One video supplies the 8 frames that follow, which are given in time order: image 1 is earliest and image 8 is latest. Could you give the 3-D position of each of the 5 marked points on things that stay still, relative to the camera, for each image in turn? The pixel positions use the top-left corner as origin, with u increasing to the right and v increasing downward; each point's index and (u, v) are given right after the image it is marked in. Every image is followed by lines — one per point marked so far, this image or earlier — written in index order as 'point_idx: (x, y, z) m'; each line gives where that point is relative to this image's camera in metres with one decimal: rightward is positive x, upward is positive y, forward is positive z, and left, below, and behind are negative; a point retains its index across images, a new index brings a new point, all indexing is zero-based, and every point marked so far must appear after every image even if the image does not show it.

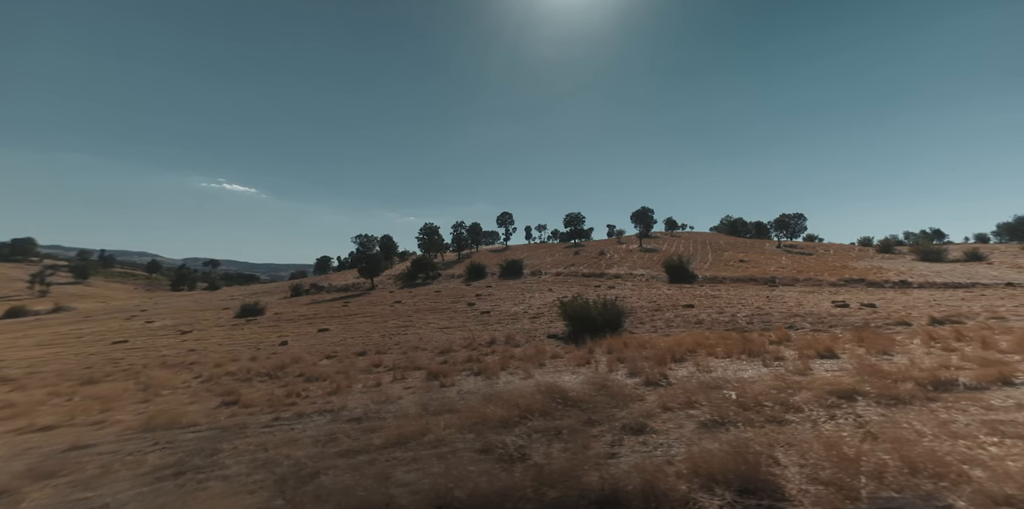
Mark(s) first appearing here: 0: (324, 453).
0: (-2.1, -2.2, +4.8) m
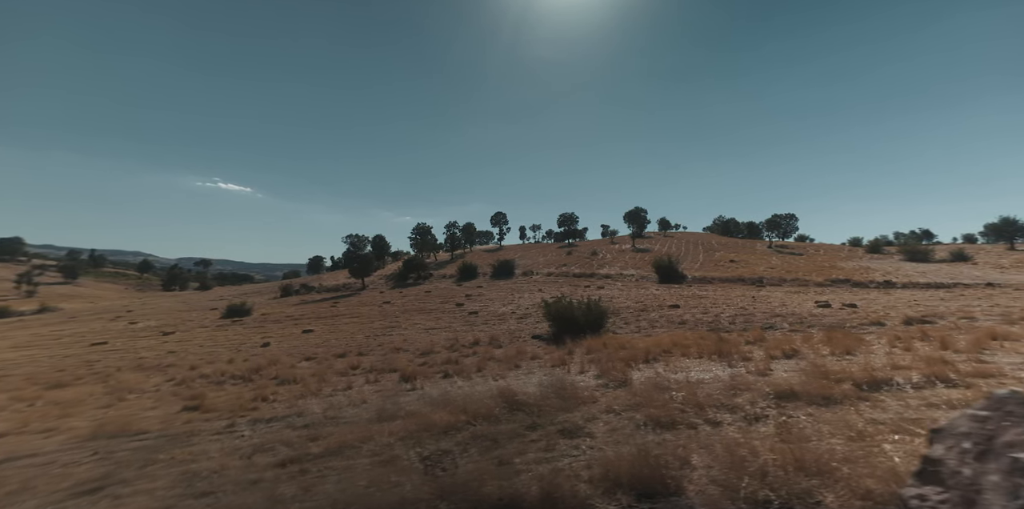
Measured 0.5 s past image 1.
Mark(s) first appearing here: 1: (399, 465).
0: (-2.7, -2.2, +4.7) m
1: (-1.1, -2.0, +4.2) m
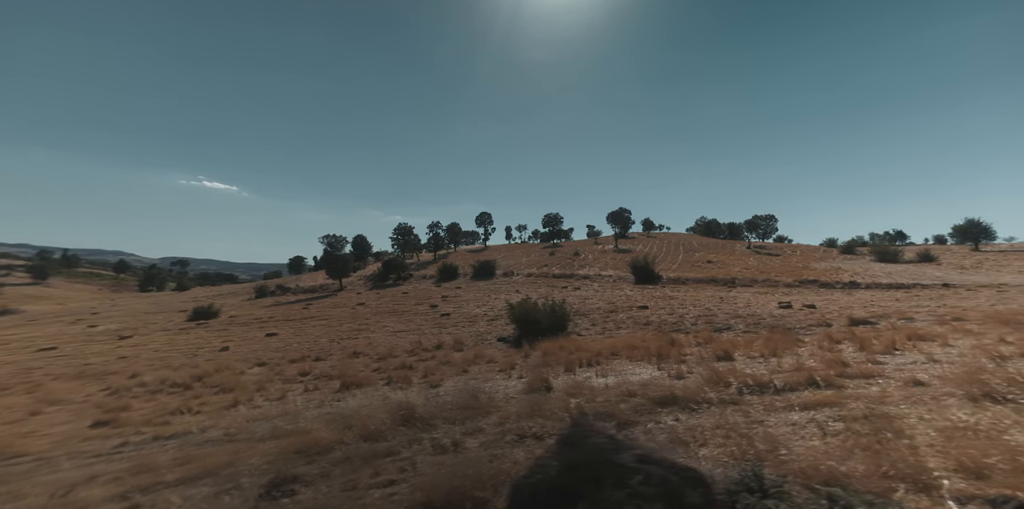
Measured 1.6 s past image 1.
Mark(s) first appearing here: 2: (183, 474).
0: (-4.1, -2.4, +4.4) m
1: (-2.4, -2.2, +4.1) m
2: (-3.6, -2.4, +4.7) m
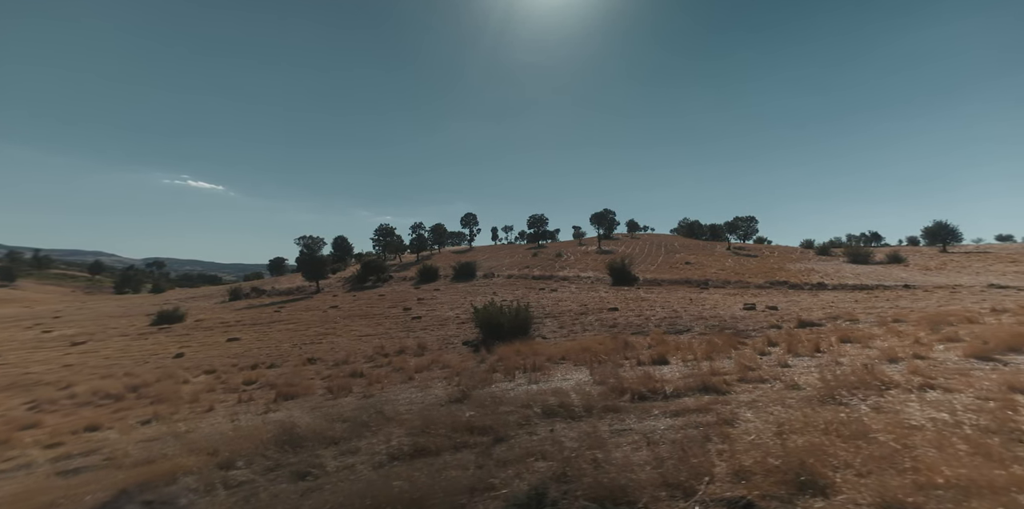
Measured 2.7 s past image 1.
0: (-5.6, -2.7, +3.9) m
1: (-3.9, -2.5, +3.9) m
2: (-5.1, -2.6, +4.3) m
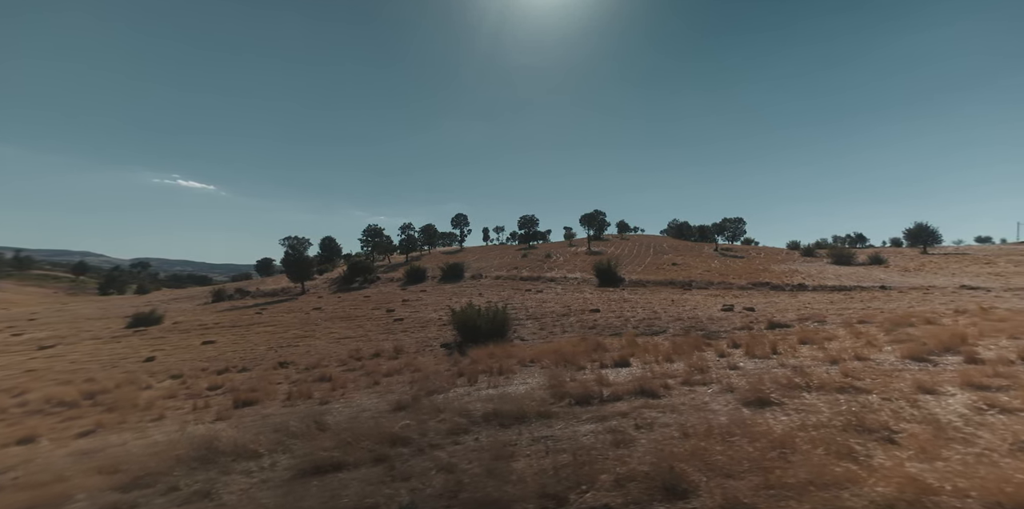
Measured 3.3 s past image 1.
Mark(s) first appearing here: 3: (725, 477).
0: (-6.6, -2.8, +3.5) m
1: (-4.9, -2.6, +3.6) m
2: (-6.1, -2.8, +3.9) m
3: (+1.7, -1.8, +3.5) m
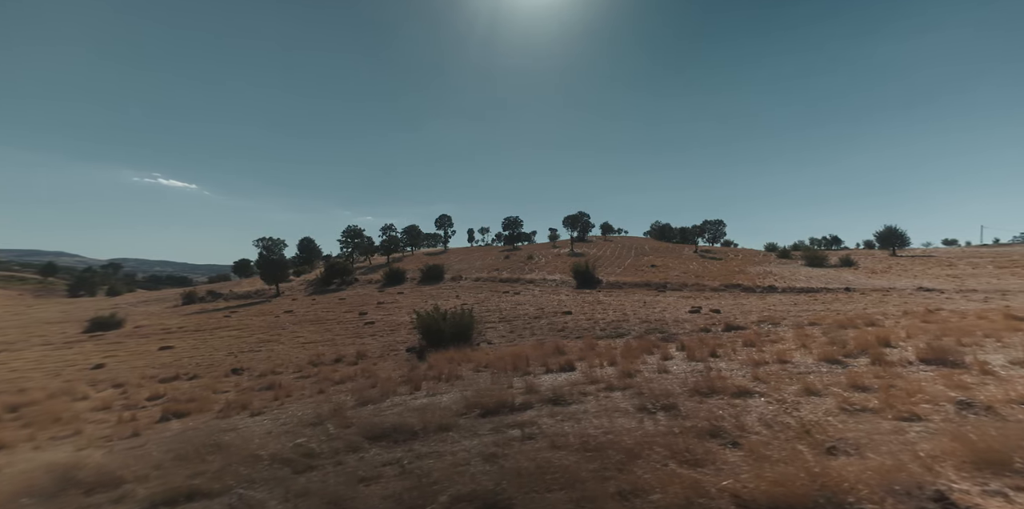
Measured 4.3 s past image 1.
0: (-8.0, -3.0, +2.9) m
1: (-6.3, -2.8, +3.1) m
2: (-7.6, -3.0, +3.3) m
3: (+0.3, -2.0, +3.7) m
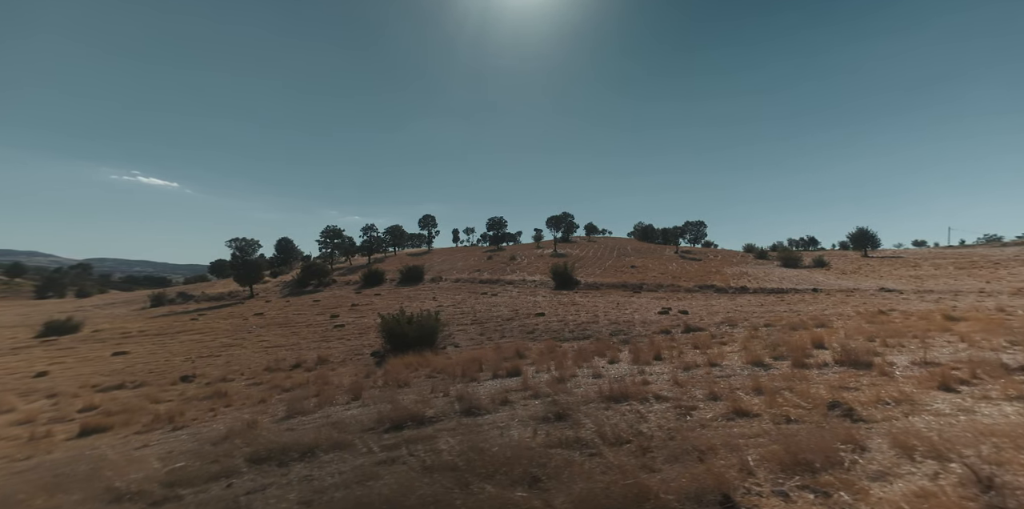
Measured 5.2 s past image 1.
0: (-9.4, -3.2, +2.0) m
1: (-7.7, -3.0, +2.5) m
2: (-9.0, -3.2, +2.5) m
3: (-1.2, -2.3, +3.8) m
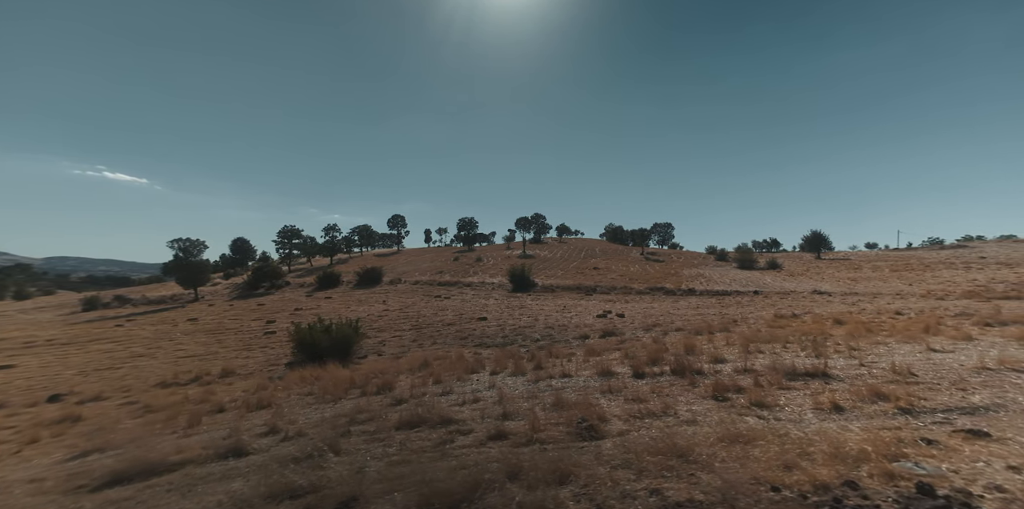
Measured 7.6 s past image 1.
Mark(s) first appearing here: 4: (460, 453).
0: (-12.9, -3.6, -0.5) m
1: (-11.4, -3.5, +0.3) m
2: (-12.7, -3.6, 0.0) m
3: (-5.5, -3.0, +3.3) m
4: (-1.3, -4.7, +10.3) m
